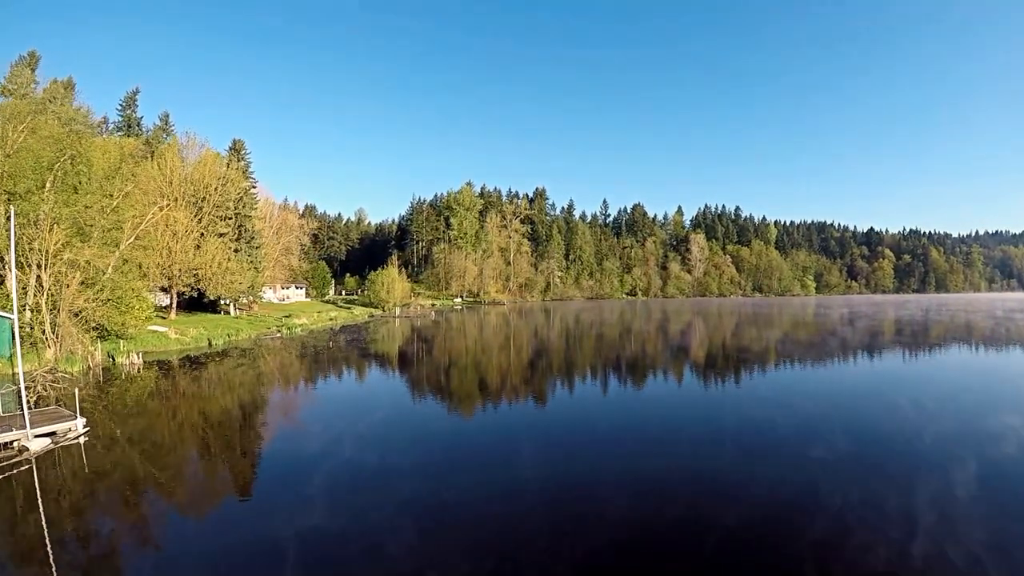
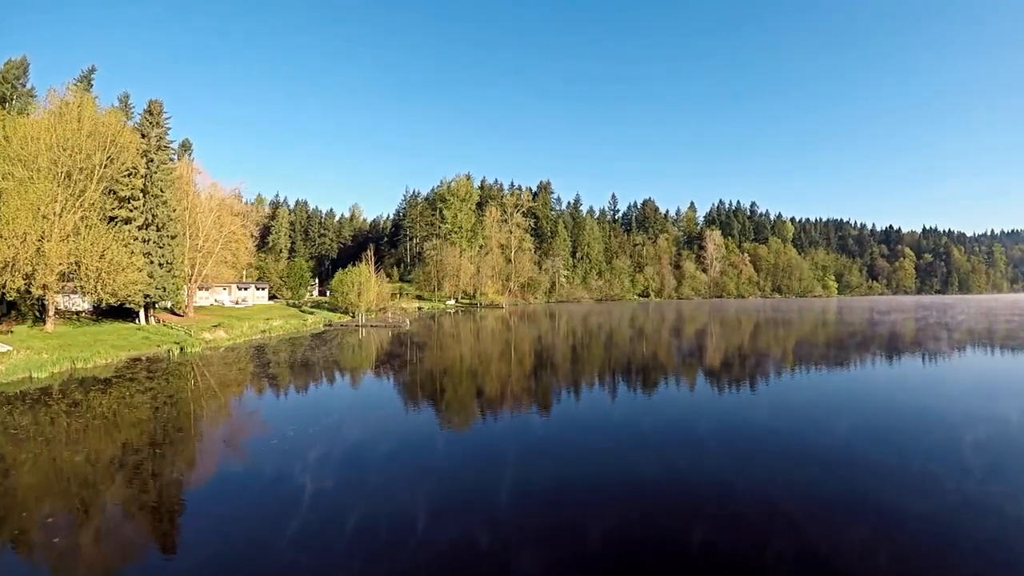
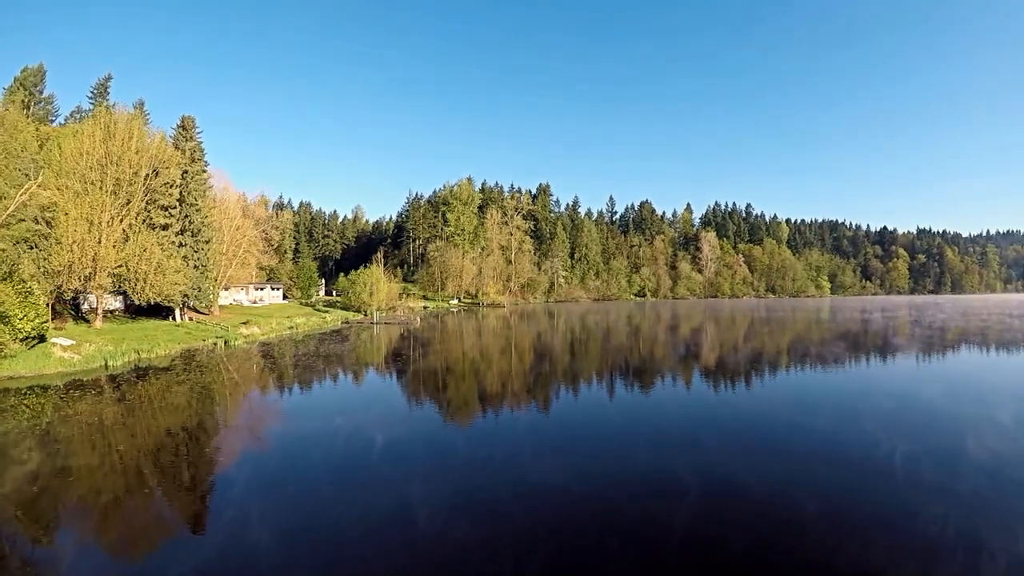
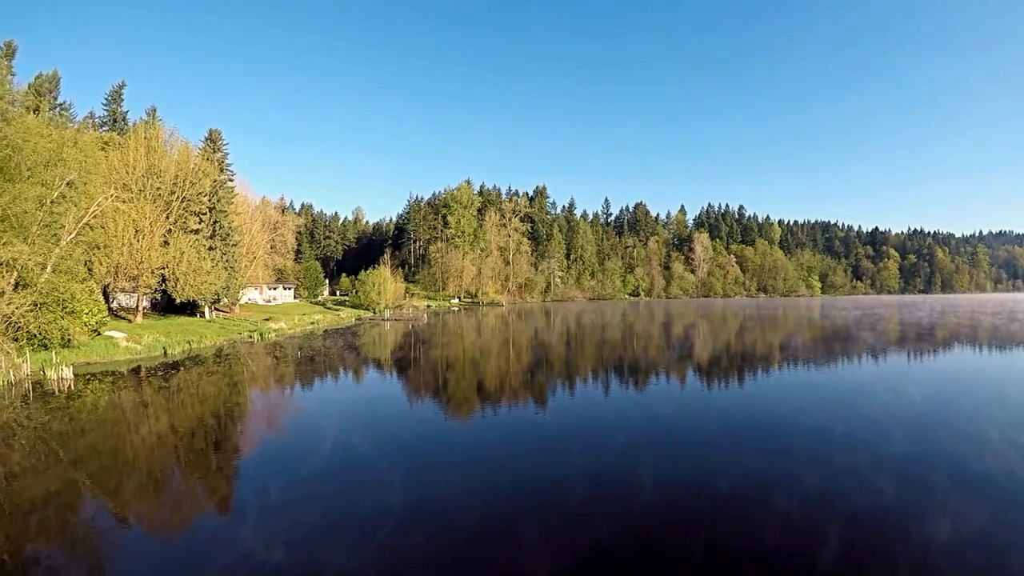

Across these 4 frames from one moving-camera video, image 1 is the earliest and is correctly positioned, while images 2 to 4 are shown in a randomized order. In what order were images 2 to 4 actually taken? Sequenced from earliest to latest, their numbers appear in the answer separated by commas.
4, 3, 2
